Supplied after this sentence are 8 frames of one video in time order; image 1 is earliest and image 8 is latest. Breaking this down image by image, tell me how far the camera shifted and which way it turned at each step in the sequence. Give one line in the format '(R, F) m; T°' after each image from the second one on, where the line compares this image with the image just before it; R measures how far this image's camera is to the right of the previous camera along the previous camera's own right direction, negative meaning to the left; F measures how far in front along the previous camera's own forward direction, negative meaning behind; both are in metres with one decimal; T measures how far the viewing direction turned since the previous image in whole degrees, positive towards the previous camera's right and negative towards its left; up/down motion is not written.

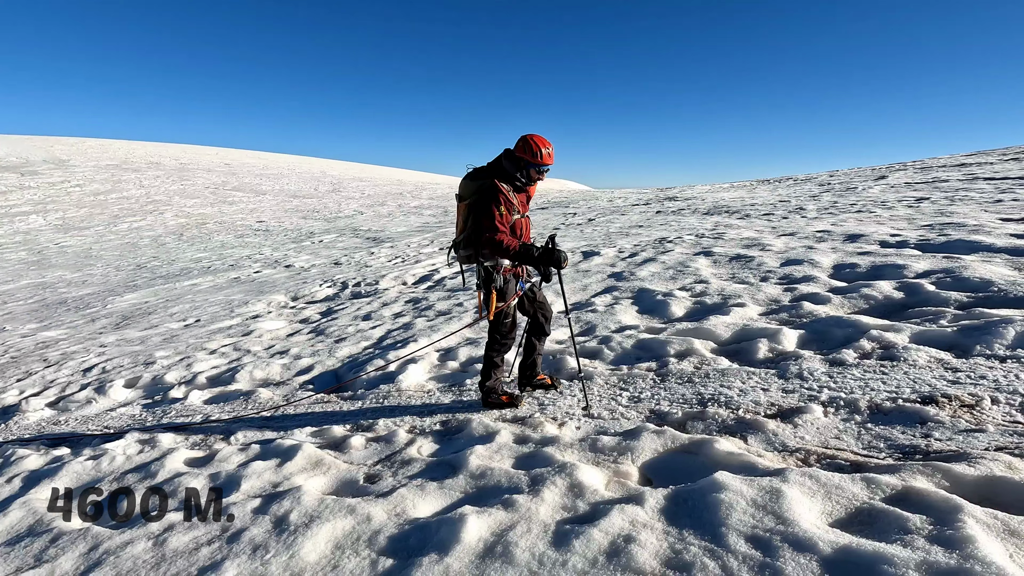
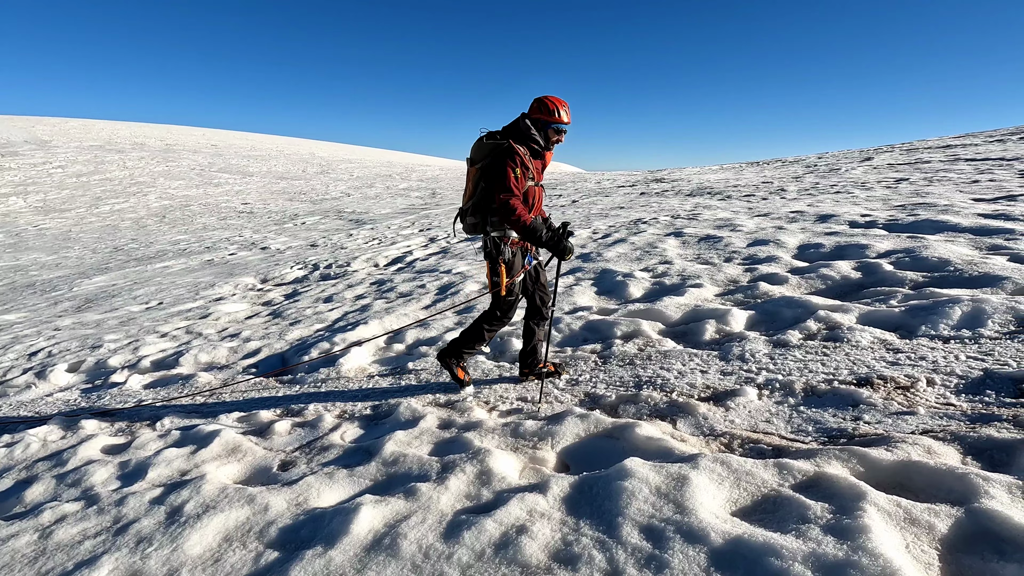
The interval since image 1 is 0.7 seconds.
(+0.4, +0.1) m; +1°
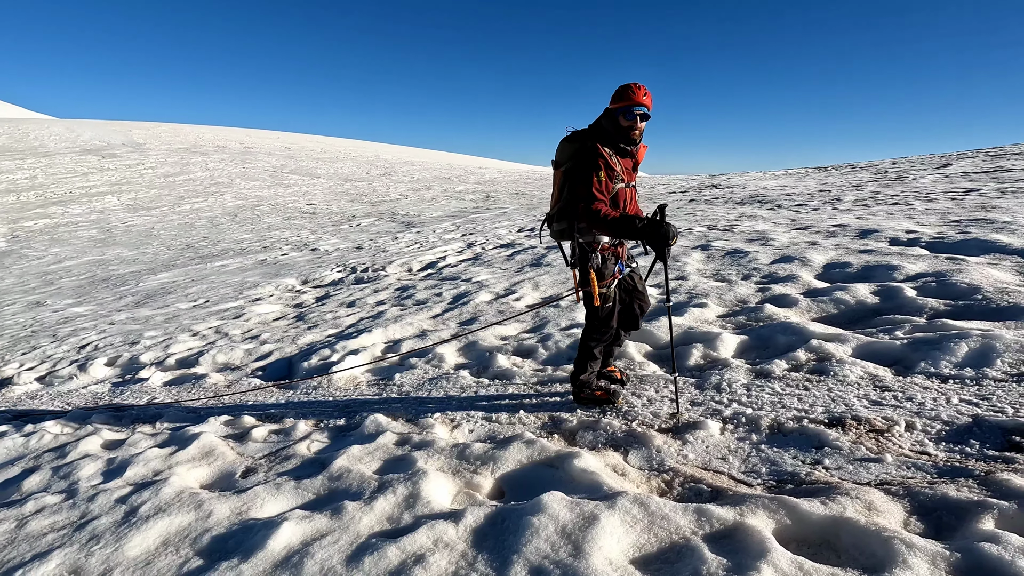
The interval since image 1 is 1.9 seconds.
(+0.6, 0.0) m; -6°
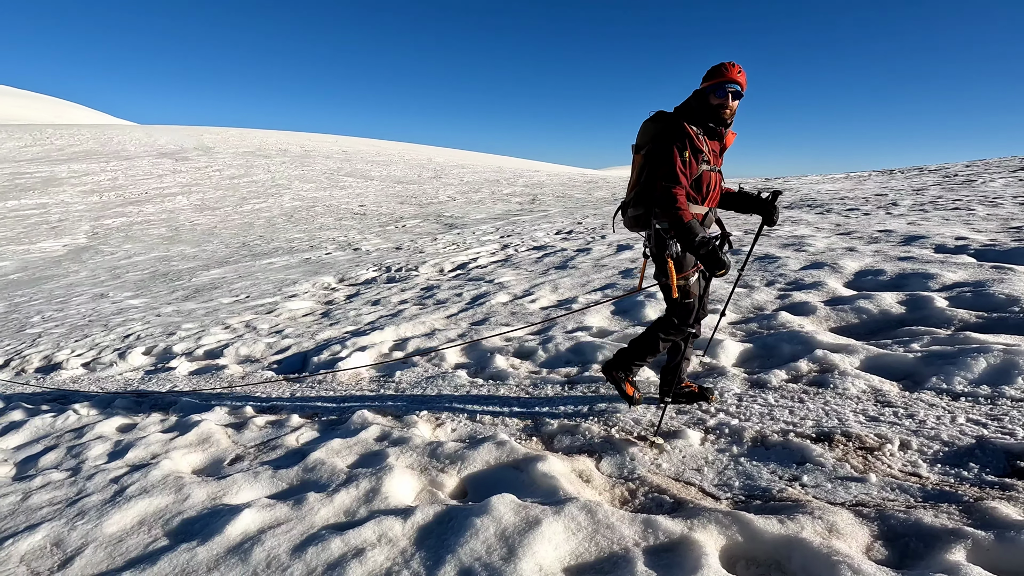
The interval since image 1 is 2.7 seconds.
(+0.4, 0.0) m; -5°
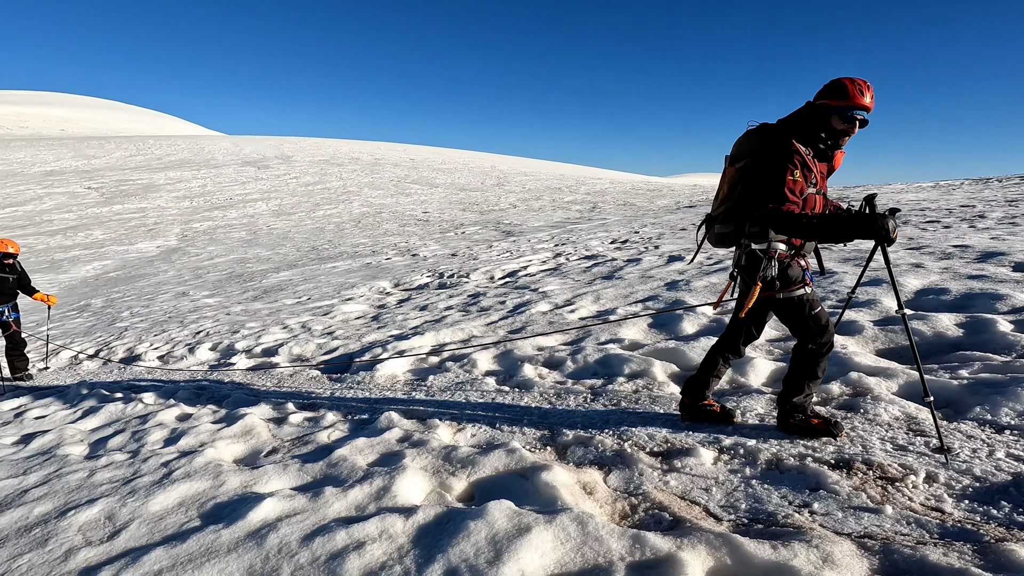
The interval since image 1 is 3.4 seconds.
(+0.2, -0.1) m; -6°
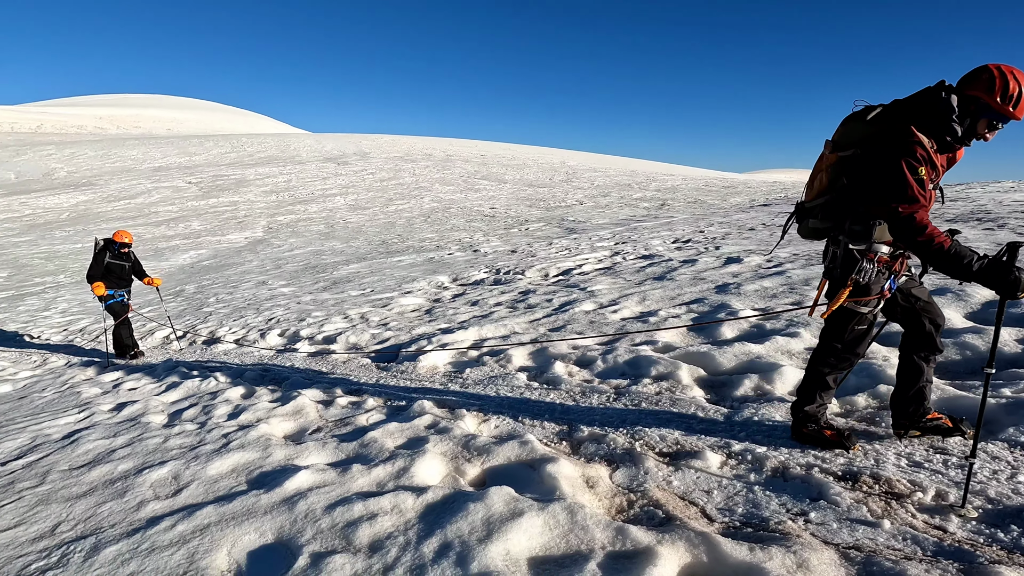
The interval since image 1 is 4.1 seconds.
(+0.3, -0.2) m; -7°
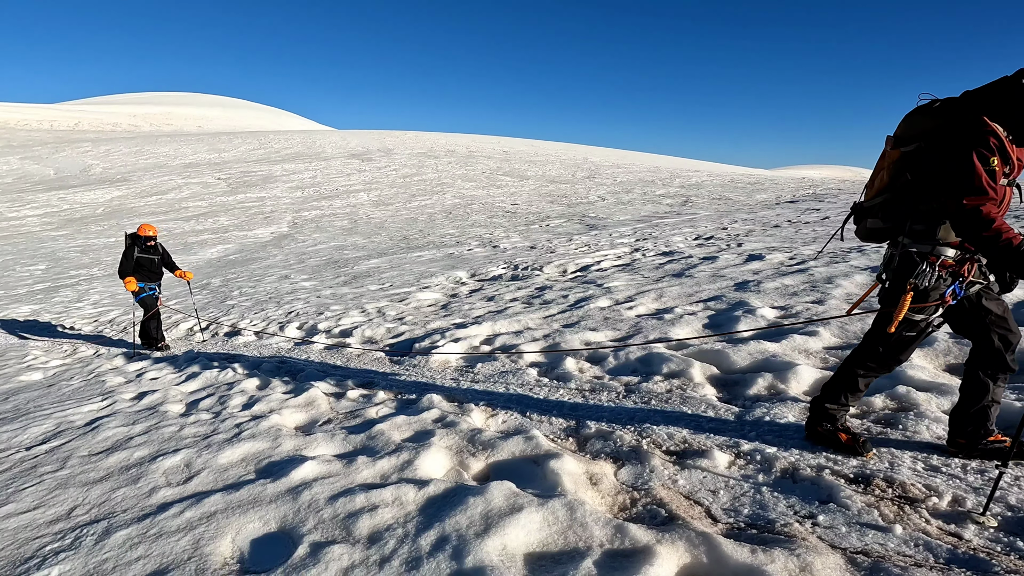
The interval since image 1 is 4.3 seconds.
(+0.1, 0.0) m; -2°
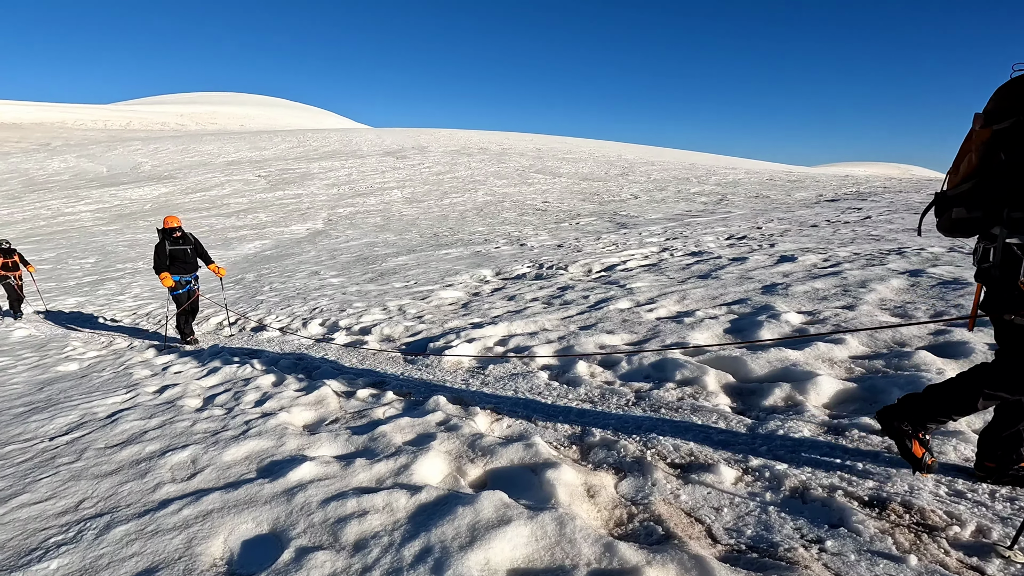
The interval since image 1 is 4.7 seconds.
(+0.2, +0.1) m; -3°
